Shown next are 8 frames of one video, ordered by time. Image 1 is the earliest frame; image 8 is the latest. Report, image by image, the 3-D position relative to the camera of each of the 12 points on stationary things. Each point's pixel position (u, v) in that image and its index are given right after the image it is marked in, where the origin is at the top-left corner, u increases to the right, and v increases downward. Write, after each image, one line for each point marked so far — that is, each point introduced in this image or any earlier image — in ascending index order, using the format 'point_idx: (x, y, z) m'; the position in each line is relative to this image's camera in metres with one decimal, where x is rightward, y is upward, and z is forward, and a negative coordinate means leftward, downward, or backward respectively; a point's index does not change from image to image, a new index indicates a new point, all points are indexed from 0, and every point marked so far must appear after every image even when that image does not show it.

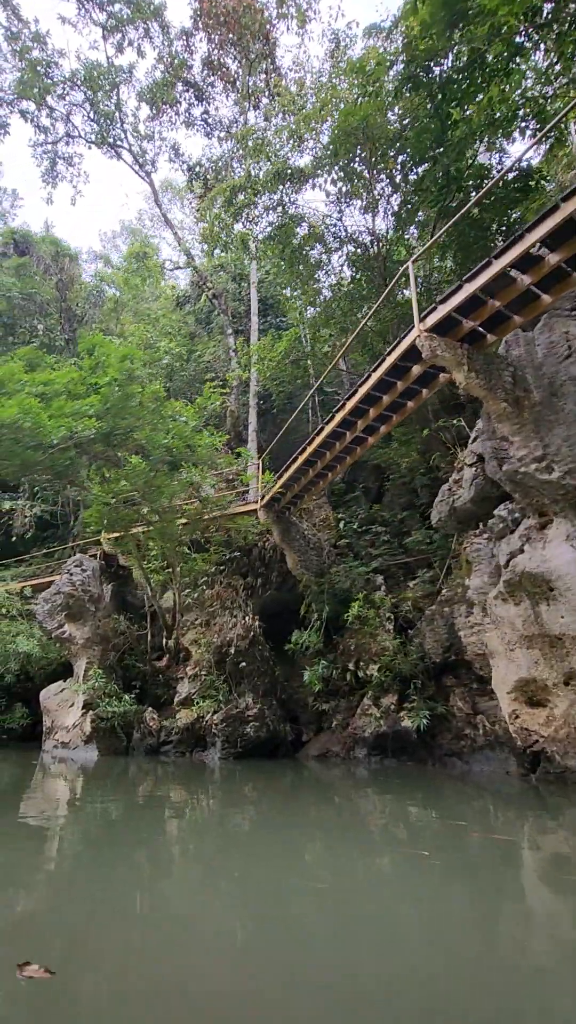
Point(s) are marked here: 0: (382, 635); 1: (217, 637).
0: (+1.5, -2.0, +7.8) m
1: (-1.3, -2.2, +8.7) m
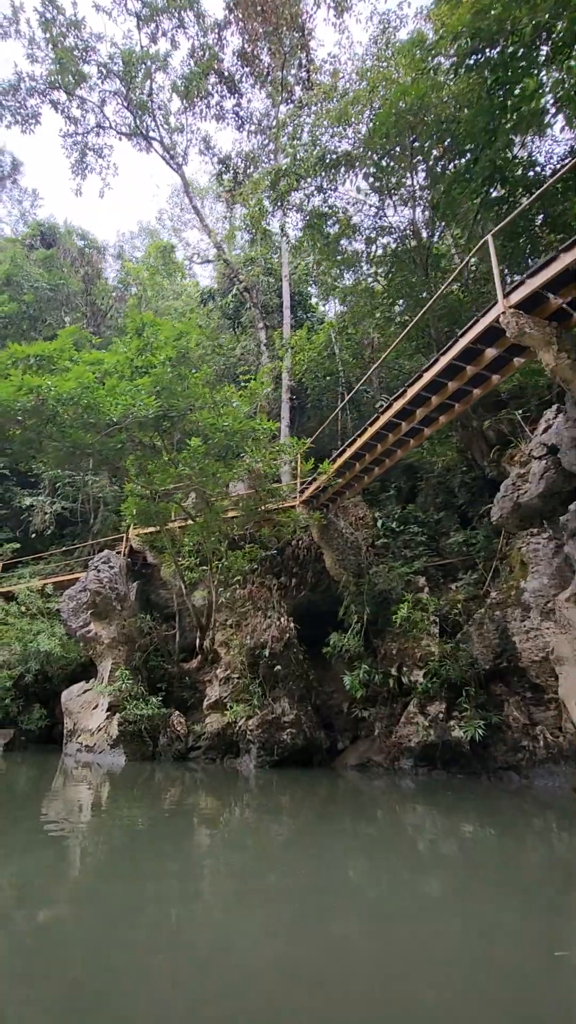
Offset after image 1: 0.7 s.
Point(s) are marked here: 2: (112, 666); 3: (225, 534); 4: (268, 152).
0: (+2.1, -1.9, +7.4) m
1: (-0.6, -2.1, +8.4) m
2: (-3.3, -2.9, +9.3) m
3: (-1.1, -0.4, +8.7) m
4: (-0.6, +9.5, +13.0) m
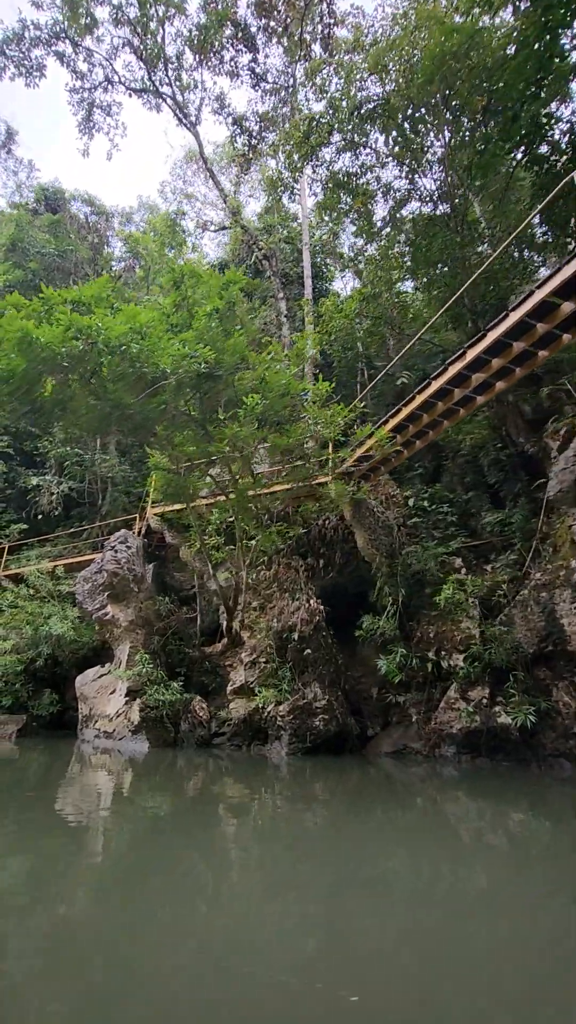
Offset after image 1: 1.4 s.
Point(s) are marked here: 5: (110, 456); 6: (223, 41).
0: (+2.6, -1.6, +7.1) m
1: (-0.2, -1.8, +8.0) m
2: (-2.8, -2.5, +8.9) m
3: (-0.6, 0.0, +8.2) m
4: (-0.1, +10.0, +12.3) m
5: (-5.0, +1.5, +13.7) m
6: (-1.6, +11.3, +11.8) m
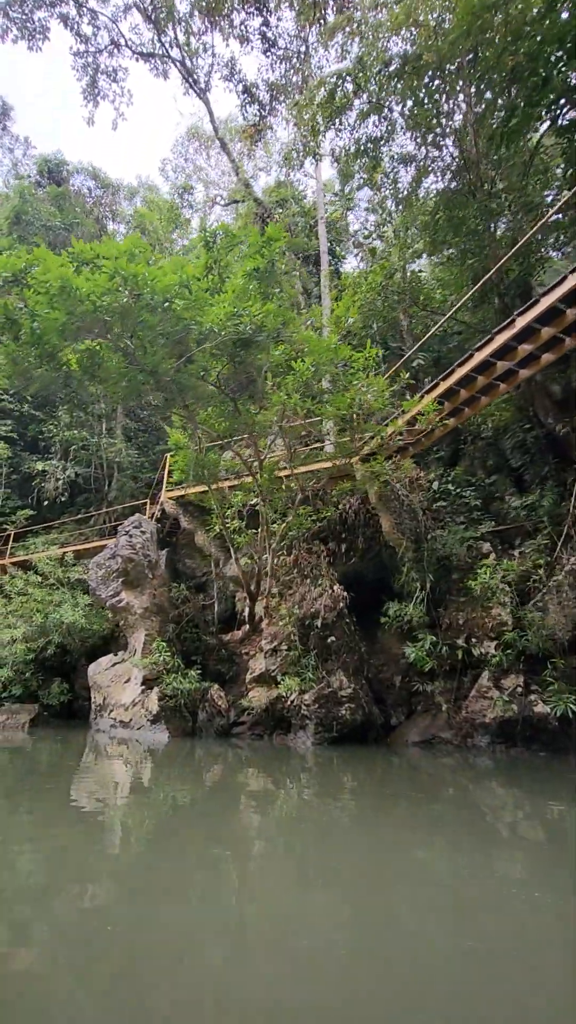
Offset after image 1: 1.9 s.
0: (+2.9, -1.3, +6.8) m
1: (+0.2, -1.5, +7.8) m
2: (-2.5, -2.2, +8.7) m
3: (-0.3, +0.2, +8.0) m
4: (+0.2, +10.4, +11.8) m
5: (-4.7, +1.9, +13.3) m
6: (-1.2, +11.7, +11.2) m
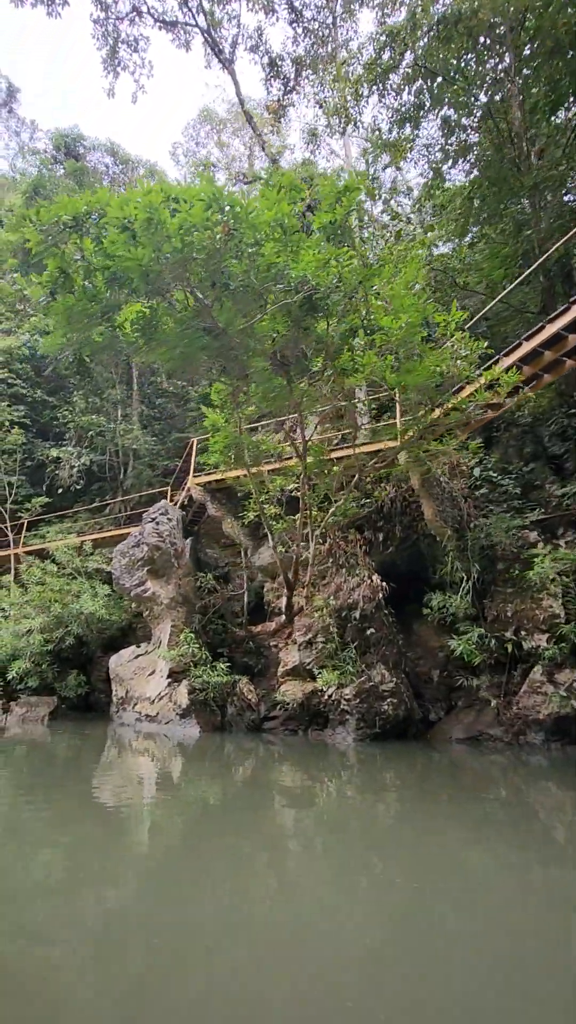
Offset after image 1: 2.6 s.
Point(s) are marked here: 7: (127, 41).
0: (+3.5, -1.2, +6.5) m
1: (+0.7, -1.3, +7.4) m
2: (-2.0, -2.0, +8.4) m
3: (+0.3, +0.5, +7.6) m
4: (+0.8, +10.6, +11.3) m
5: (-4.1, +2.2, +13.0) m
6: (-0.6, +11.9, +10.8) m
7: (-3.5, +10.4, +10.8) m
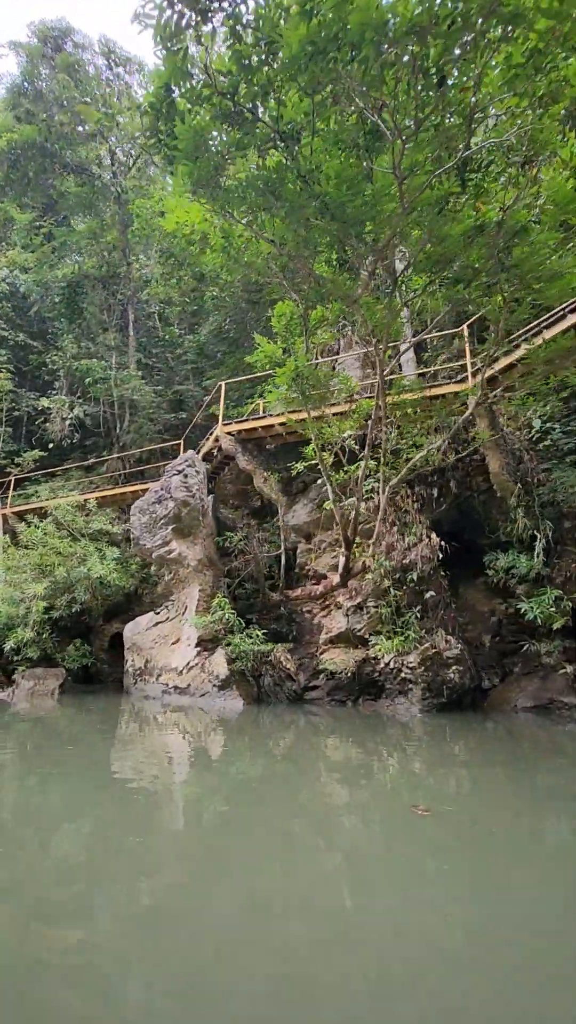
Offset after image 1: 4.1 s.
0: (+4.2, -0.6, +6.0) m
1: (+1.4, -0.6, +6.8) m
2: (-1.3, -1.3, +7.6) m
3: (+0.9, +1.1, +6.8) m
4: (+1.4, +11.5, +9.9) m
5: (-3.8, +3.3, +11.8) m
6: (0.0, +12.8, +9.2) m
7: (-3.0, +11.2, +9.1) m
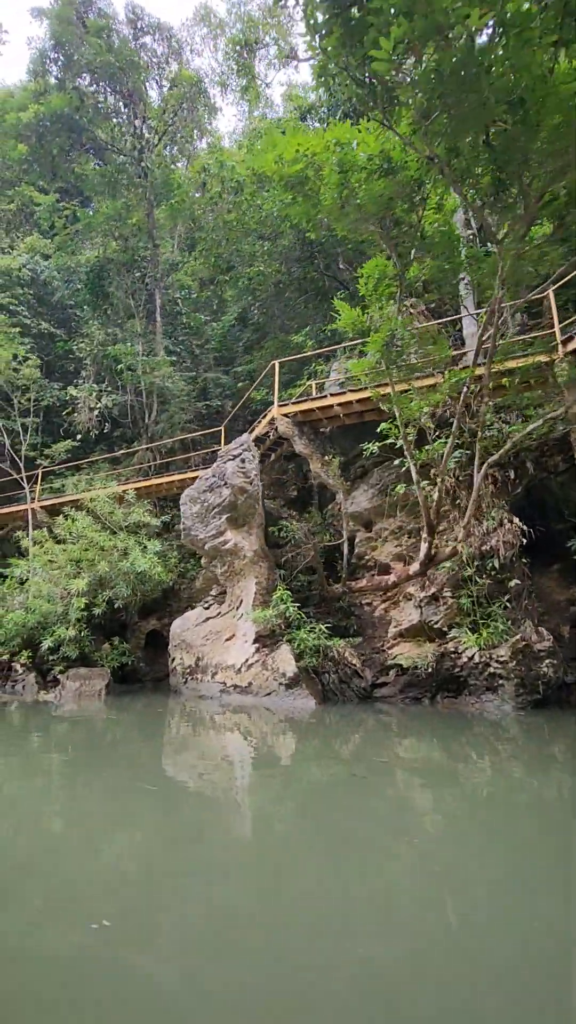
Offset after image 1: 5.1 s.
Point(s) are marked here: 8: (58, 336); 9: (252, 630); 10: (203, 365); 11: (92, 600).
0: (+5.1, -0.3, +5.5) m
1: (+2.3, -0.4, +6.3) m
2: (-0.4, -1.1, +7.1) m
3: (+1.8, +1.3, +6.3) m
4: (+2.1, +11.7, +9.4) m
5: (-2.9, +3.4, +11.3) m
6: (+0.7, +13.0, +8.6) m
7: (-2.2, +11.4, +8.6) m
8: (-5.9, +4.5, +12.5) m
9: (-0.5, -1.7, +6.9) m
10: (-2.1, +3.8, +12.4) m
11: (-3.5, -1.6, +8.8) m
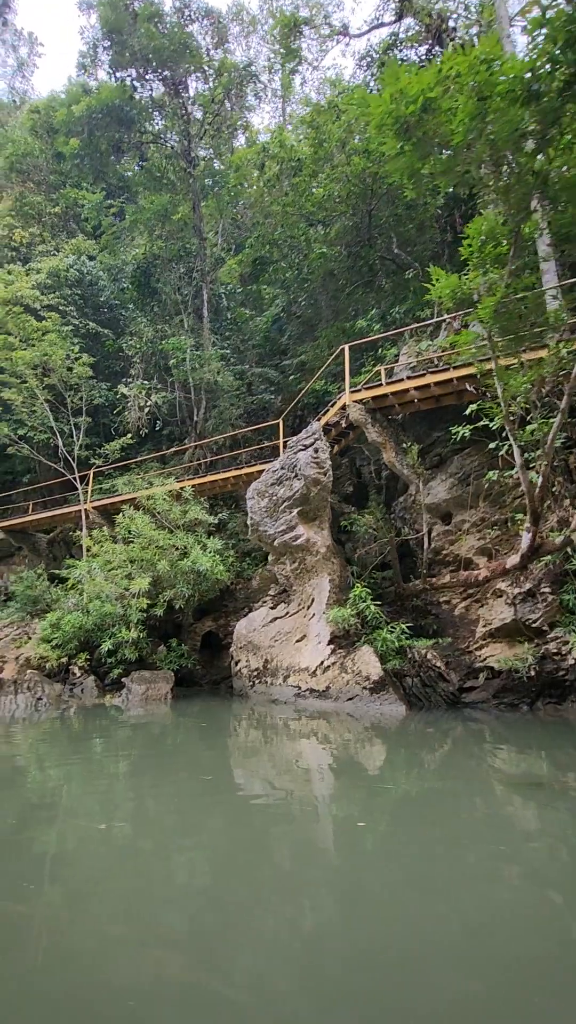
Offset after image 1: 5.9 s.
0: (+6.0, -0.1, +4.8) m
1: (+3.3, -0.3, +5.8) m
2: (+0.6, -1.0, +6.7) m
3: (+2.8, +1.5, +5.8) m
4: (+3.0, +11.9, +8.9) m
5: (-1.7, +3.5, +11.0) m
6: (+1.5, +13.1, +8.2) m
7: (-1.4, +11.5, +8.4) m
8: (-4.6, +4.5, +12.4) m
9: (+0.5, -1.6, +6.5) m
10: (-0.9, +3.8, +12.1) m
11: (-2.4, -1.6, +8.6) m
